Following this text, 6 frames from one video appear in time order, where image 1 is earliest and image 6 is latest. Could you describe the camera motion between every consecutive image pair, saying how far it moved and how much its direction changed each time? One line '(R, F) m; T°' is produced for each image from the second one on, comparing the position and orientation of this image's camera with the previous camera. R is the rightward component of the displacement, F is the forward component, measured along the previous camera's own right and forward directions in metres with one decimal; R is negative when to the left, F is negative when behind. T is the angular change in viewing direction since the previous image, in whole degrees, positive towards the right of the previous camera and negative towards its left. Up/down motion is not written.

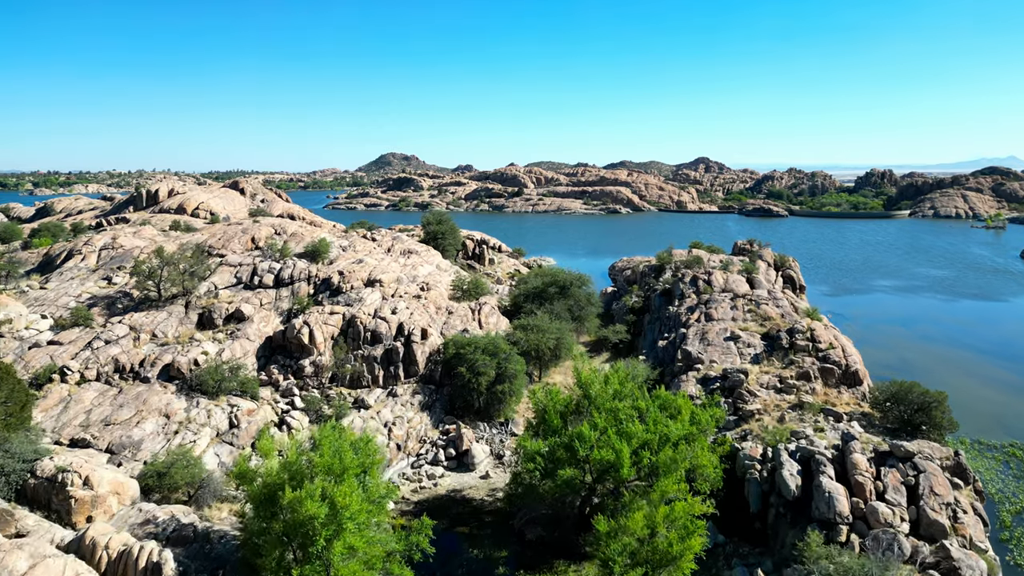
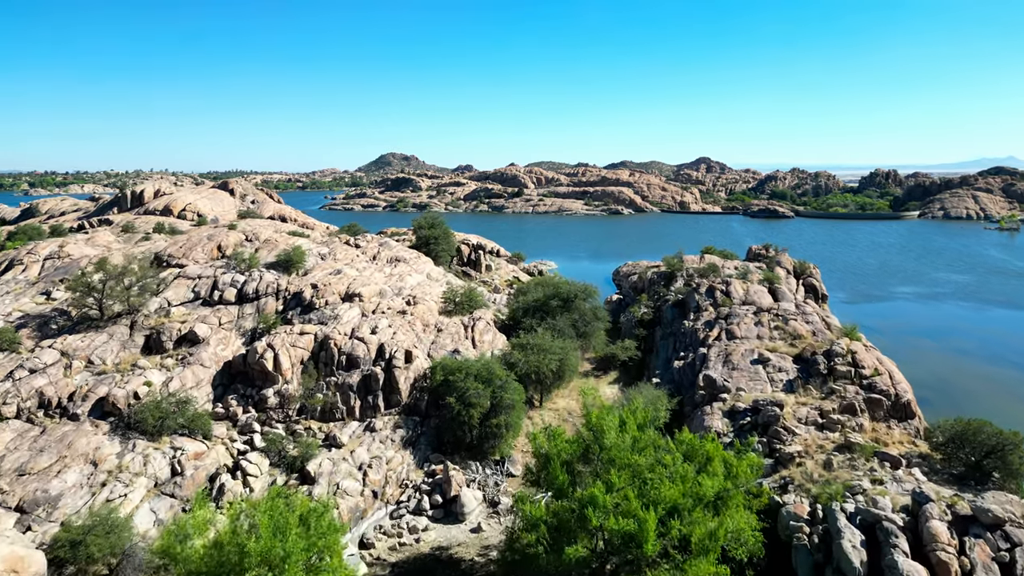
(+0.1, +3.0) m; 0°
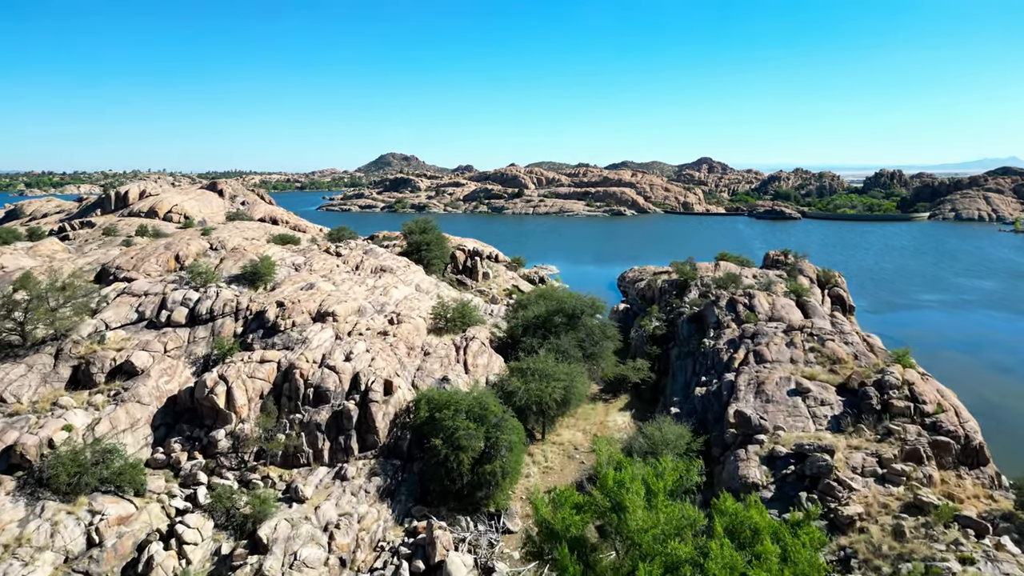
(+0.1, +3.0) m; 0°
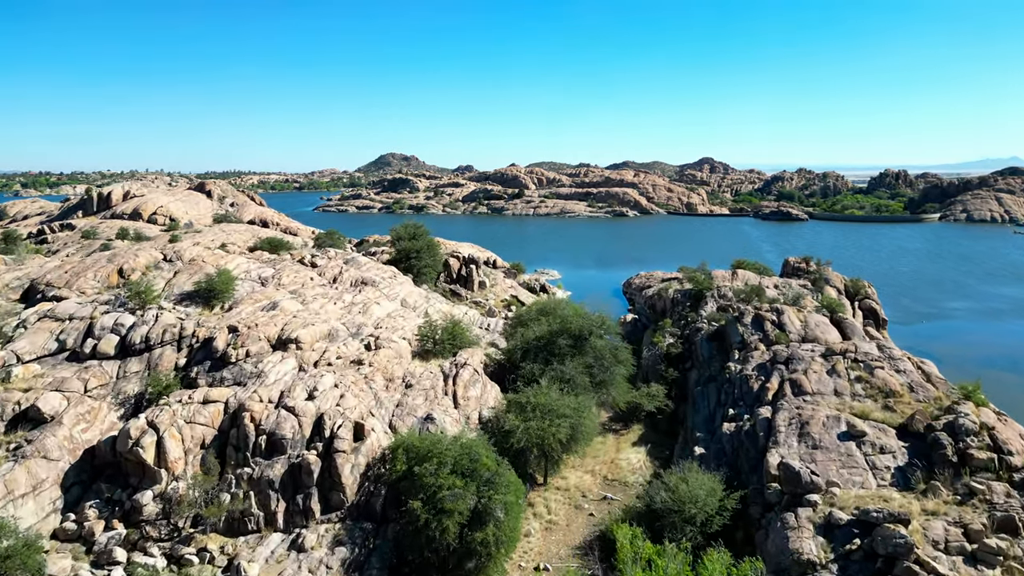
(+0.1, +3.0) m; 0°
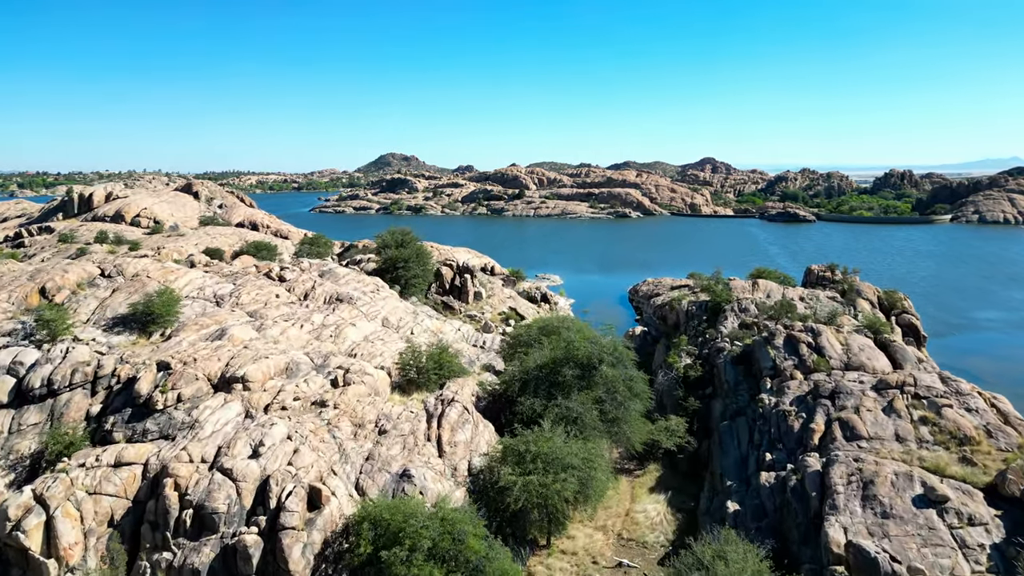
(+0.1, +3.0) m; 0°
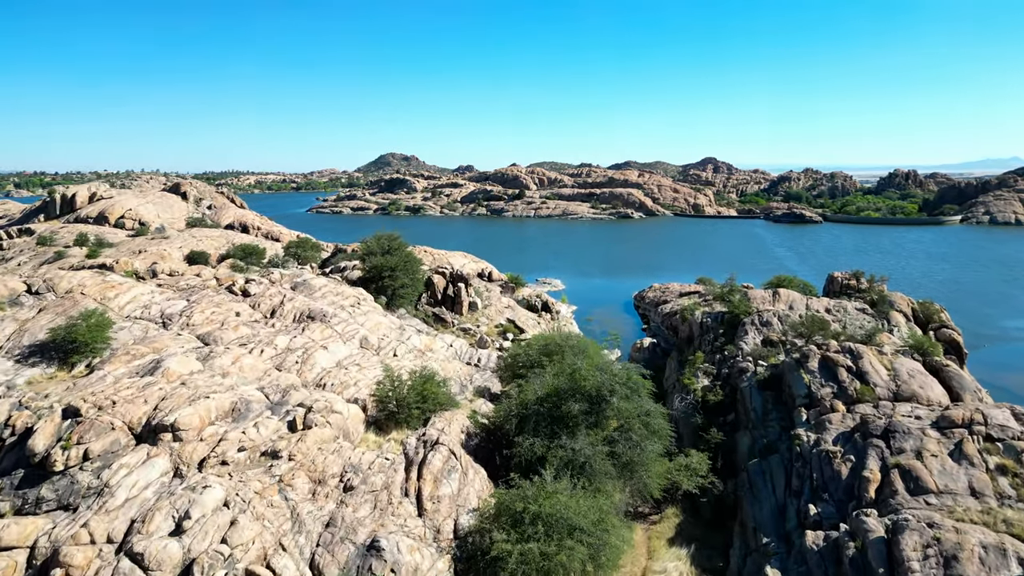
(+0.1, +2.6) m; 0°
